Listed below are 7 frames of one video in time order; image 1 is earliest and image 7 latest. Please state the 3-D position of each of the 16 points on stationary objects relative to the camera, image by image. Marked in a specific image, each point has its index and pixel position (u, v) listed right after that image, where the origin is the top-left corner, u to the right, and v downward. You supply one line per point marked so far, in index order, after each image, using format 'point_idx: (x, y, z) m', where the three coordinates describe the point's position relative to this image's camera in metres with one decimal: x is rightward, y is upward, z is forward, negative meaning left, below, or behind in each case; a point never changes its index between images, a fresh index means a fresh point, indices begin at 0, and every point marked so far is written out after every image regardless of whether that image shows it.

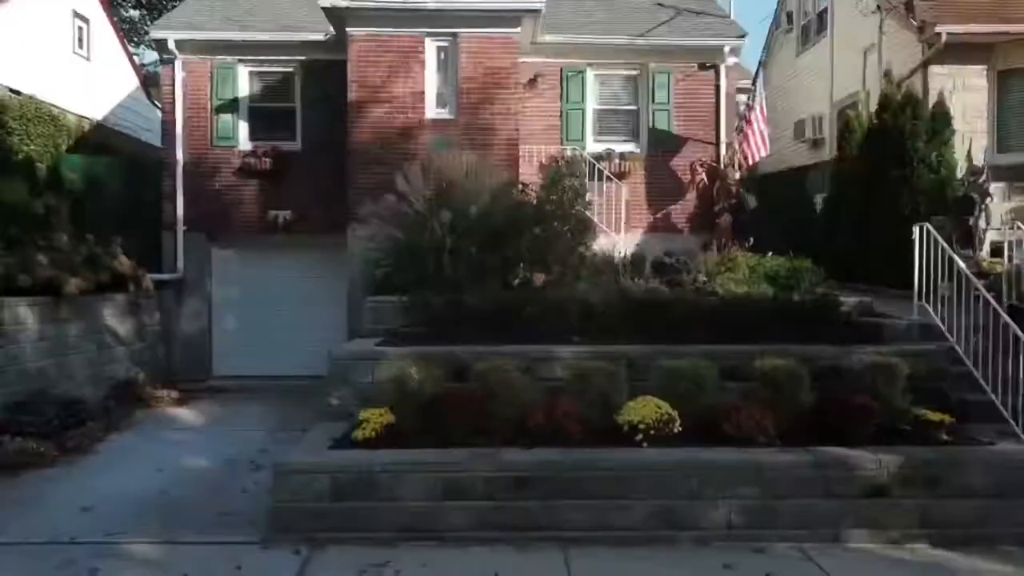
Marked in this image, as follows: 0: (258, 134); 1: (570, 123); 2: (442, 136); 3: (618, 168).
0: (-4.2, +2.6, +15.1) m
1: (+0.9, +2.7, +14.9) m
2: (-1.0, +2.2, +13.1) m
3: (+1.7, +1.9, +14.8) m
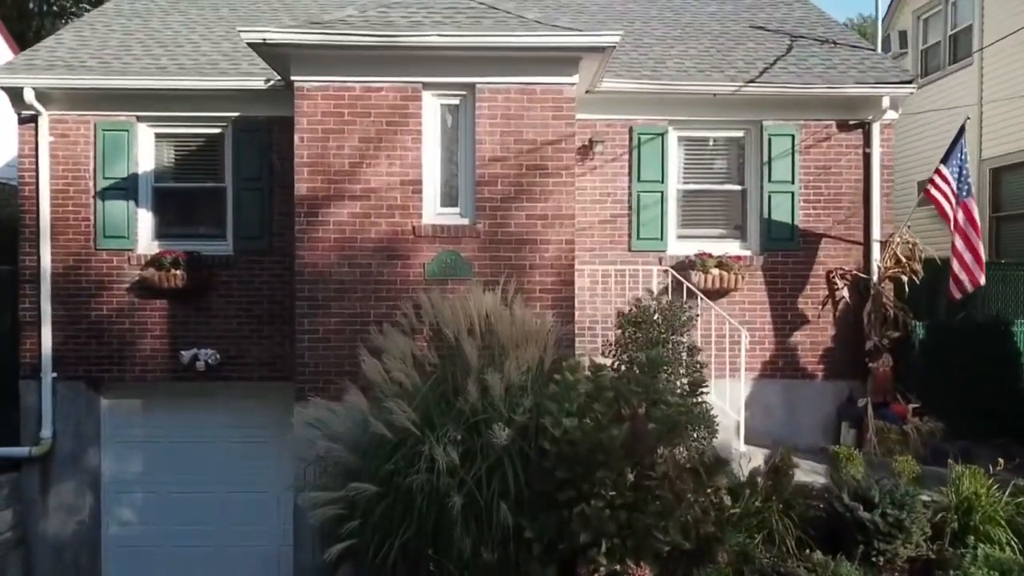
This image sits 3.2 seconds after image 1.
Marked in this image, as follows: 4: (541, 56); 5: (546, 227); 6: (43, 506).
0: (-3.7, +0.7, +9.9) m
1: (+1.4, +0.8, +9.8) m
2: (-0.5, +0.3, +8.0) m
3: (+2.1, 0.0, +9.6) m
4: (+0.3, +2.0, +7.9) m
5: (+0.3, +0.5, +8.0) m
6: (-5.0, -2.3, +9.7) m
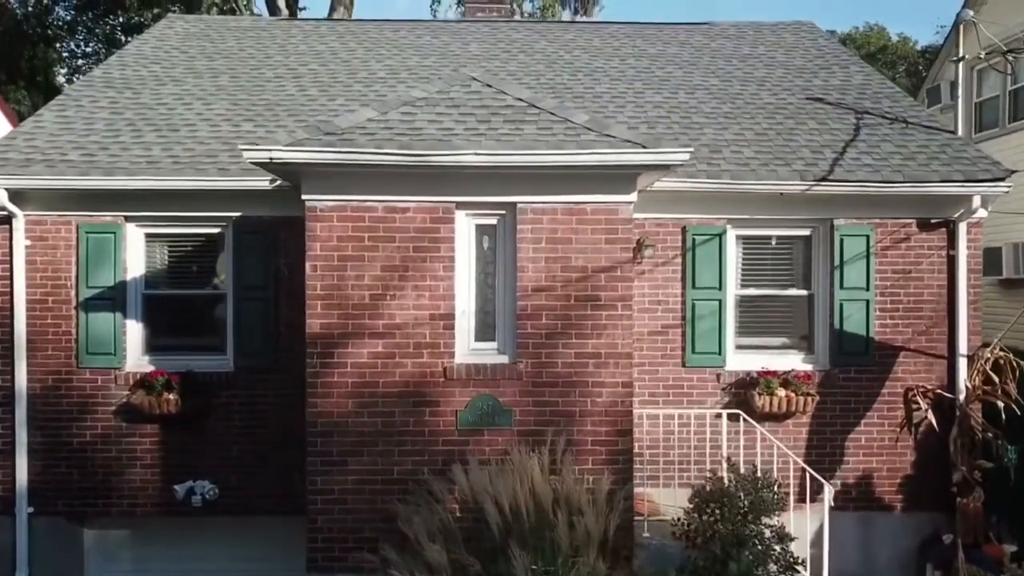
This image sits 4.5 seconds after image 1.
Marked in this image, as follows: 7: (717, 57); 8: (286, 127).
0: (-3.4, -0.5, +8.8) m
1: (+1.8, -0.3, +8.7) m
2: (-0.2, -0.9, +6.8) m
3: (+2.5, -1.1, +8.5) m
4: (+0.6, +0.9, +6.7) m
5: (+0.7, -0.6, +6.9) m
6: (-4.6, -3.5, +8.6) m
7: (+2.7, +3.1, +12.2) m
8: (-2.3, +1.7, +9.5) m
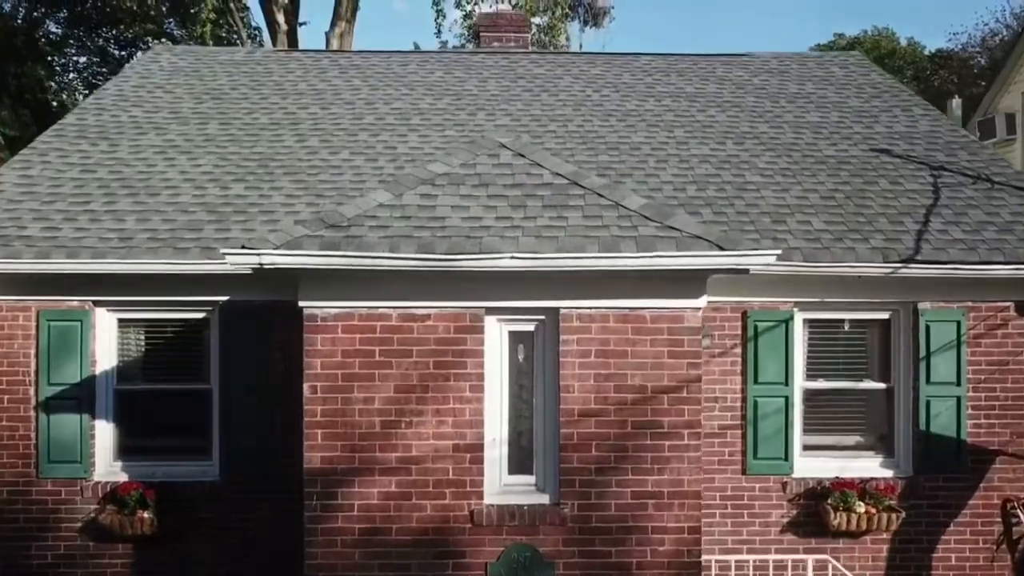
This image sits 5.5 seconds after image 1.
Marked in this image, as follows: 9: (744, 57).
0: (-3.1, -1.3, +7.6) m
1: (+2.0, -1.1, +7.4) m
2: (+0.1, -1.6, +5.6) m
3: (+2.8, -1.9, +7.2) m
4: (+0.9, +0.1, +5.5) m
5: (+0.9, -1.4, +5.6) m
6: (-4.4, -4.3, +7.3) m
7: (+3.0, +2.3, +10.9) m
8: (-2.1, +0.9, +8.2) m
9: (+3.1, +3.1, +12.4) m
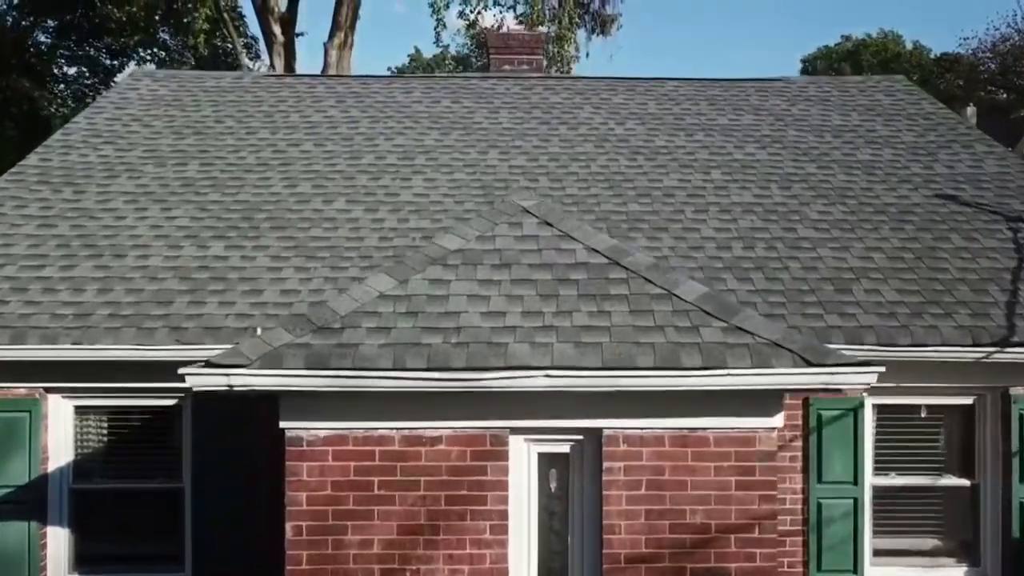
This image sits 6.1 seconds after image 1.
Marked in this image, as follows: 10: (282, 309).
0: (-2.9, -1.8, +6.5) m
1: (+2.2, -1.7, +6.3) m
2: (+0.3, -2.2, +4.5) m
3: (+2.9, -2.5, +6.1) m
4: (+1.0, -0.5, +4.4) m
5: (+1.1, -2.0, +4.6) m
6: (-4.2, -4.8, +6.3) m
7: (+3.1, +1.7, +9.9) m
8: (-1.9, +0.3, +7.2) m
9: (+3.3, +2.6, +11.3) m
10: (-1.6, -0.2, +6.4) m
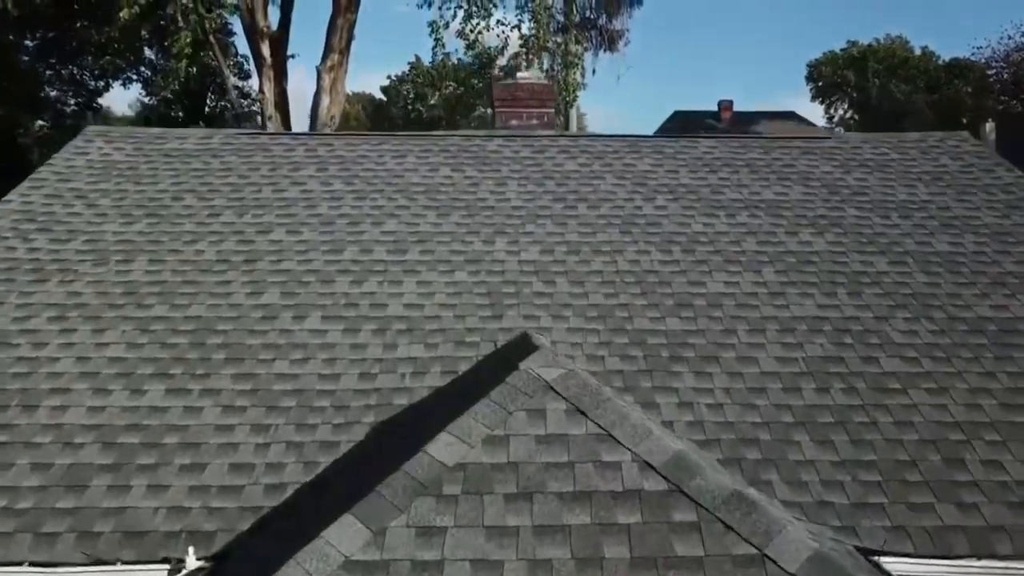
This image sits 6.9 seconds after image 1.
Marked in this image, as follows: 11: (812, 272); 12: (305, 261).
0: (-2.9, -2.8, +5.0) m
1: (+2.3, -2.7, +4.8) m
2: (+0.3, -3.2, +3.0) m
3: (+3.0, -3.4, +4.6) m
4: (+1.1, -1.5, +2.9) m
5: (+1.2, -2.9, +3.1) m
6: (-4.1, -5.8, +4.8) m
7: (+3.2, +0.7, +8.4) m
8: (-1.8, -0.7, +5.7) m
9: (+3.4, +1.6, +9.8) m
10: (-1.5, -1.1, +4.9) m
11: (+2.4, +0.1, +7.2) m
12: (-1.7, +0.2, +7.3) m
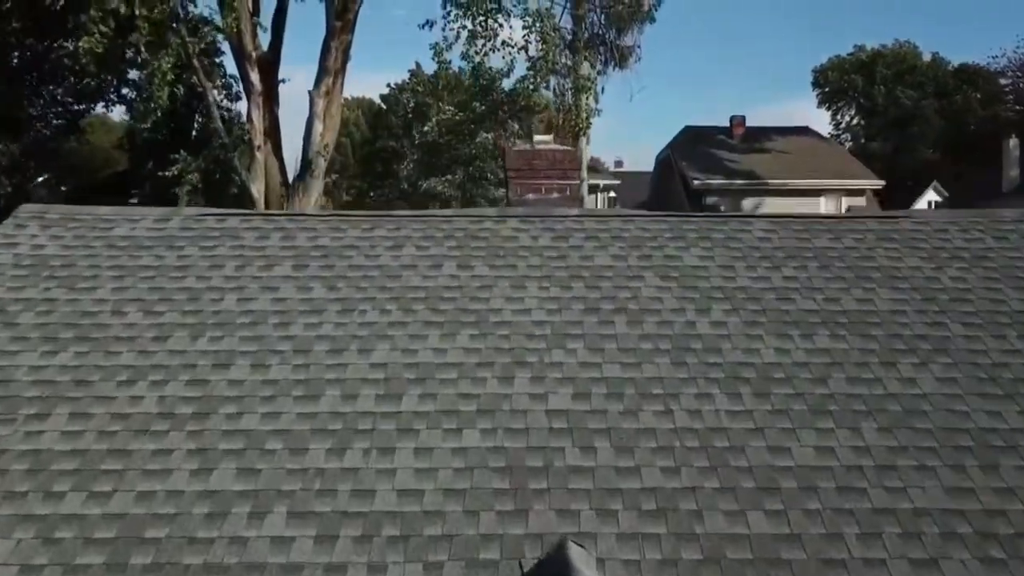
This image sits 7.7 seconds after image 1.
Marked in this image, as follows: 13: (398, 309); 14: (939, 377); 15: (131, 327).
0: (-2.7, -3.8, +3.3) m
1: (+2.4, -3.7, +3.2) m
2: (+0.5, -4.2, +1.4) m
3: (+3.2, -4.4, +3.0) m
4: (+1.3, -2.5, +1.3) m
5: (+1.3, -3.9, +1.4) m
6: (-3.9, -6.8, +3.1) m
7: (+3.4, -0.3, +6.7) m
8: (-1.7, -1.7, +4.0) m
9: (+3.6, +0.6, +8.2) m
10: (-1.3, -2.1, +3.2) m
11: (+2.6, -0.9, +5.6) m
12: (-1.5, -0.8, +5.7) m
13: (-0.9, -0.2, +6.8) m
14: (+2.9, -0.6, +6.1) m
15: (-2.8, -0.3, +6.6) m
